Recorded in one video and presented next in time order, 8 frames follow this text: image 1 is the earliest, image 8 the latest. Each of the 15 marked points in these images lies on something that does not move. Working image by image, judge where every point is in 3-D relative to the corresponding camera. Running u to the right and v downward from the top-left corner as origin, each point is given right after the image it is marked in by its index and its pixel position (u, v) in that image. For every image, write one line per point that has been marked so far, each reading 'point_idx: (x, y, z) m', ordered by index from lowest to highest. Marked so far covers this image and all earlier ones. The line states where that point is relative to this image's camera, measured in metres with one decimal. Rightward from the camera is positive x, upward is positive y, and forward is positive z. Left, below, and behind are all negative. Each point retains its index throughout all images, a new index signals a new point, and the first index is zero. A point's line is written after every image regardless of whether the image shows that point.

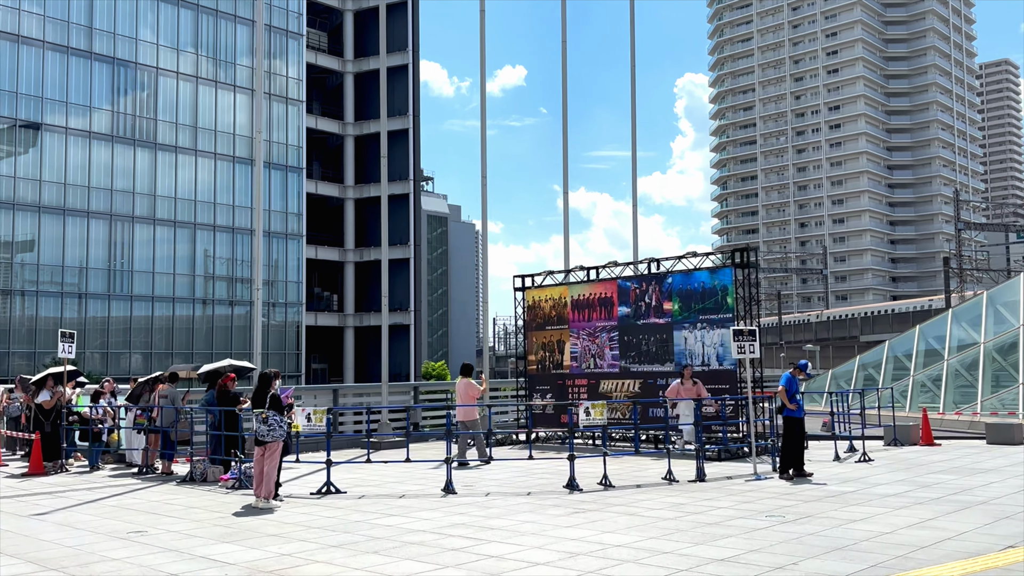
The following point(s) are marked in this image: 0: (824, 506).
0: (+3.9, -2.7, +11.4) m
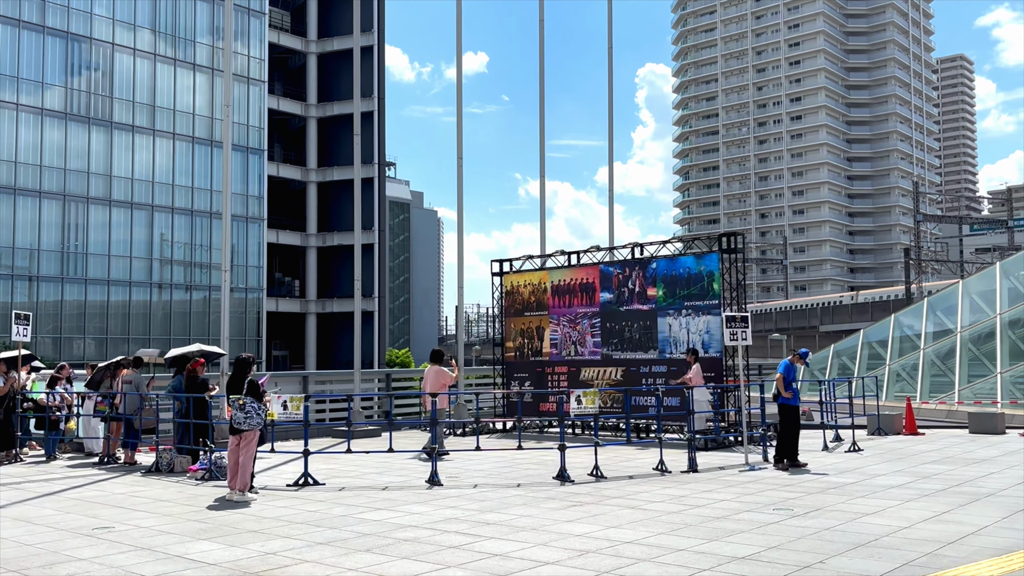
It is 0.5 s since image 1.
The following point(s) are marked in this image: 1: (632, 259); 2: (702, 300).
0: (+3.8, -2.5, +10.9) m
1: (+2.6, +0.6, +19.7) m
2: (+3.8, -0.2, +18.4) m
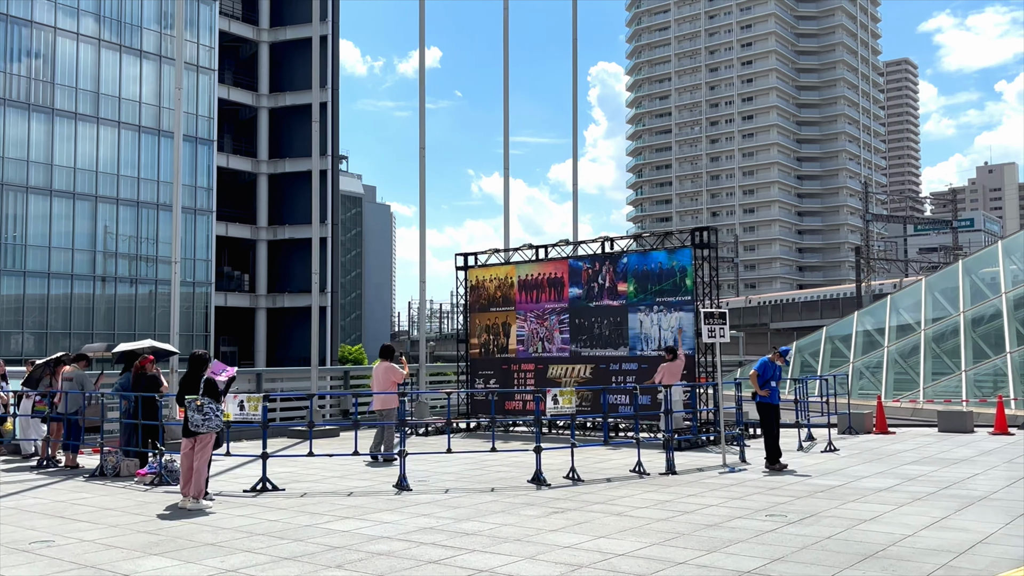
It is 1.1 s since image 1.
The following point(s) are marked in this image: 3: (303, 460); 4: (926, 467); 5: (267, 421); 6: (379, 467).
0: (+3.5, -2.5, +10.5) m
1: (+1.9, +0.7, +19.1) m
2: (+3.2, -0.1, +17.9) m
3: (-3.2, -2.7, +14.2) m
4: (+6.1, -2.6, +13.5) m
5: (-3.3, -1.8, +12.2) m
6: (-2.0, -2.7, +13.7) m
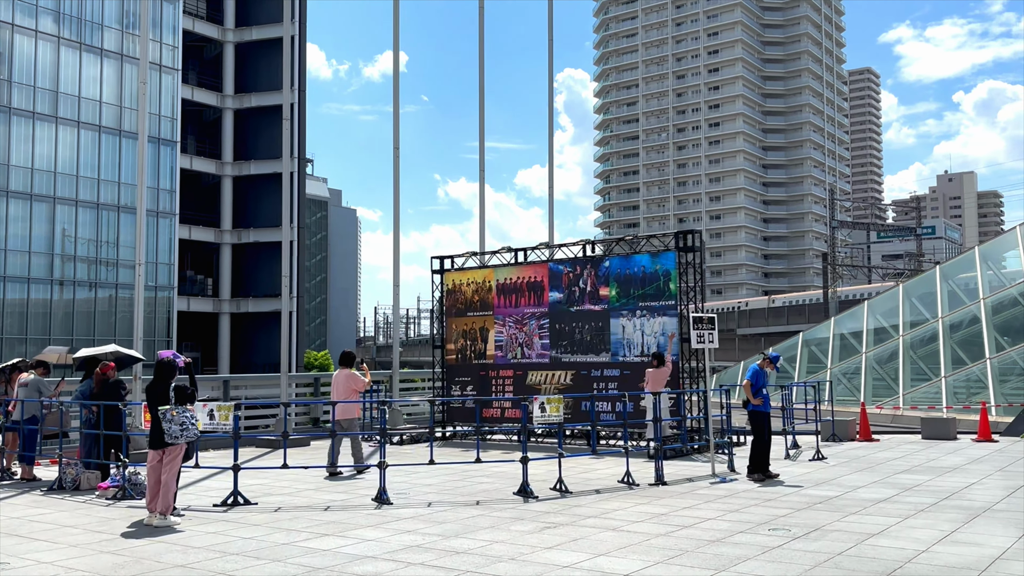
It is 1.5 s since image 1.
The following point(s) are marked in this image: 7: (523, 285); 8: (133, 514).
0: (+3.4, -2.5, +10.0) m
1: (+1.4, +0.6, +18.7) m
2: (+2.8, -0.2, +17.5) m
3: (-3.5, -2.7, +13.5) m
4: (+5.9, -2.7, +13.2) m
5: (-3.4, -1.8, +11.5) m
6: (-2.2, -2.7, +13.1) m
7: (+0.2, +0.1, +19.5) m
8: (-4.5, -2.7, +10.9) m
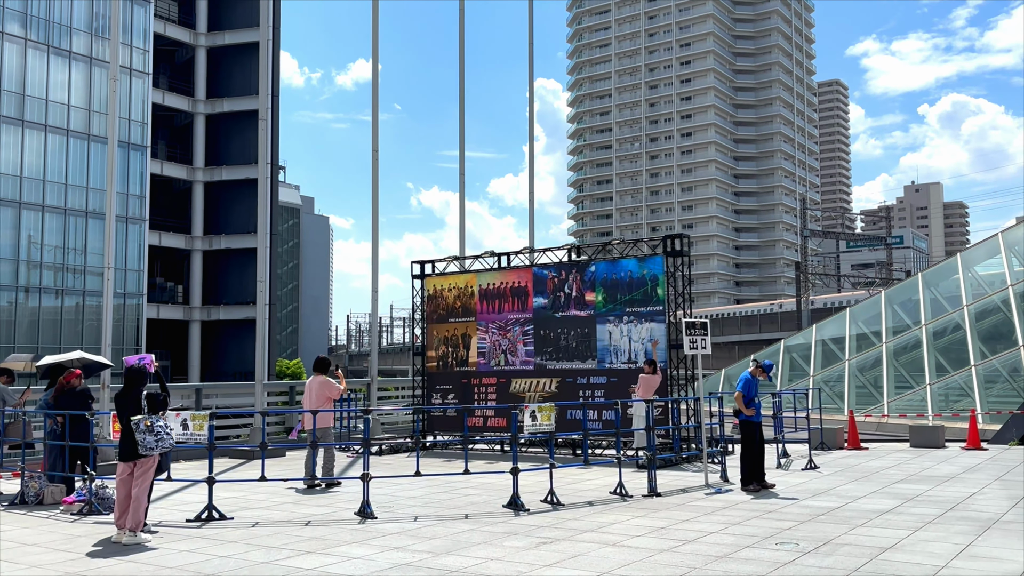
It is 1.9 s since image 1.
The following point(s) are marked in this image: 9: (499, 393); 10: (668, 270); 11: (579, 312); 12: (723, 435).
0: (+3.3, -2.5, +9.6) m
1: (+1.1, +0.5, +18.2) m
2: (+2.5, -0.3, +17.1) m
3: (-3.6, -2.8, +12.9) m
4: (+5.7, -2.8, +12.9) m
5: (-3.5, -1.8, +10.9) m
6: (-2.4, -2.8, +12.5) m
7: (-0.1, 0.0, +19.0) m
8: (-4.6, -2.7, +10.3) m
9: (-0.3, -2.2, +18.8) m
10: (+2.9, +0.3, +16.9) m
11: (+1.3, -0.5, +17.9) m
12: (+3.7, -2.6, +16.3) m
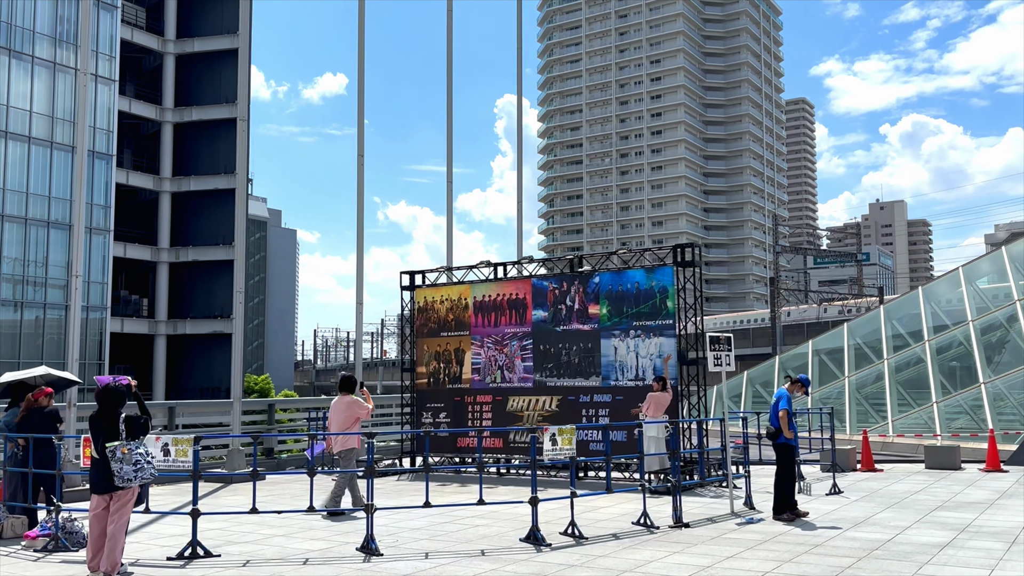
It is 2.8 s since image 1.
0: (+3.6, -2.6, +8.7) m
1: (+1.1, +0.3, +17.2) m
2: (+2.5, -0.5, +16.1) m
3: (-3.5, -2.9, +11.7) m
4: (+5.9, -2.9, +12.0) m
5: (-3.3, -1.9, +9.7) m
6: (-2.2, -2.9, +11.3) m
7: (-0.2, -0.3, +18.0) m
8: (-4.4, -2.8, +9.0) m
9: (-0.3, -2.4, +17.7) m
10: (+2.9, +0.1, +16.0) m
11: (+1.3, -0.7, +16.9) m
12: (+3.7, -2.8, +15.3) m
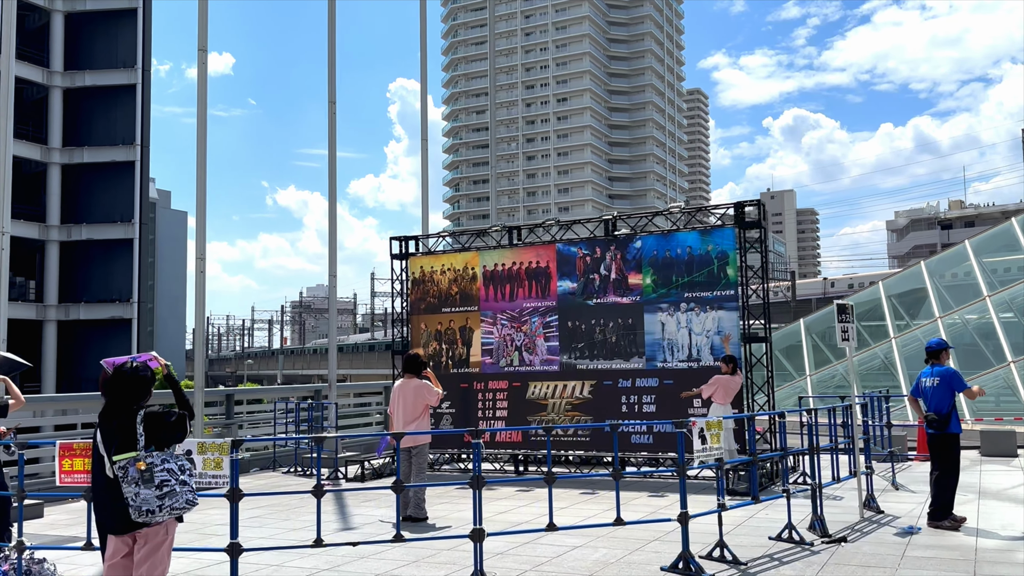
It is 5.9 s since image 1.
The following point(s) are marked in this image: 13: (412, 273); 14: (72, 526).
0: (+5.0, -2.2, +6.6) m
1: (+1.5, +0.8, +14.8) m
2: (+3.0, 0.0, +13.8) m
3: (-2.4, -2.4, +8.8) m
4: (+6.8, -2.5, +10.1) m
5: (-2.0, -1.5, +6.8) m
6: (-1.1, -2.4, +8.6) m
7: (+0.1, +0.3, +15.4) m
8: (-3.0, -2.4, +6.0) m
9: (0.0, -1.9, +15.1) m
10: (+3.4, +0.6, +13.7) m
11: (+1.7, -0.2, +14.5) m
12: (+4.3, -2.3, +13.2) m
13: (-1.8, +0.3, +16.3) m
14: (-5.4, -2.9, +11.2) m
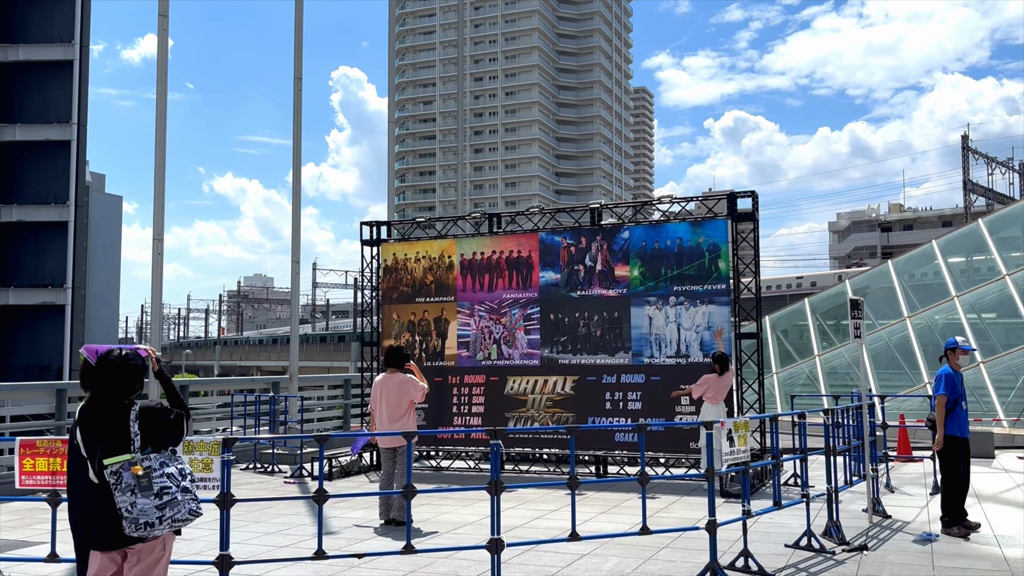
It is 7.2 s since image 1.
0: (+5.1, -2.2, +6.2) m
1: (+1.2, +1.0, +14.1) m
2: (+2.8, +0.1, +13.3) m
3: (-2.4, -2.3, +7.9) m
4: (+6.7, -2.5, +9.9) m
5: (-1.8, -1.3, +6.0) m
6: (-1.1, -2.3, +7.8) m
7: (-0.2, +0.4, +14.7) m
8: (-2.8, -2.2, +5.1) m
9: (-0.4, -1.7, +14.4) m
10: (+3.2, +0.7, +13.2) m
11: (+1.4, 0.0, +13.9) m
12: (+4.1, -2.2, +12.8) m
13: (-2.2, +0.5, +15.5) m
14: (-5.5, -2.7, +10.2) m
